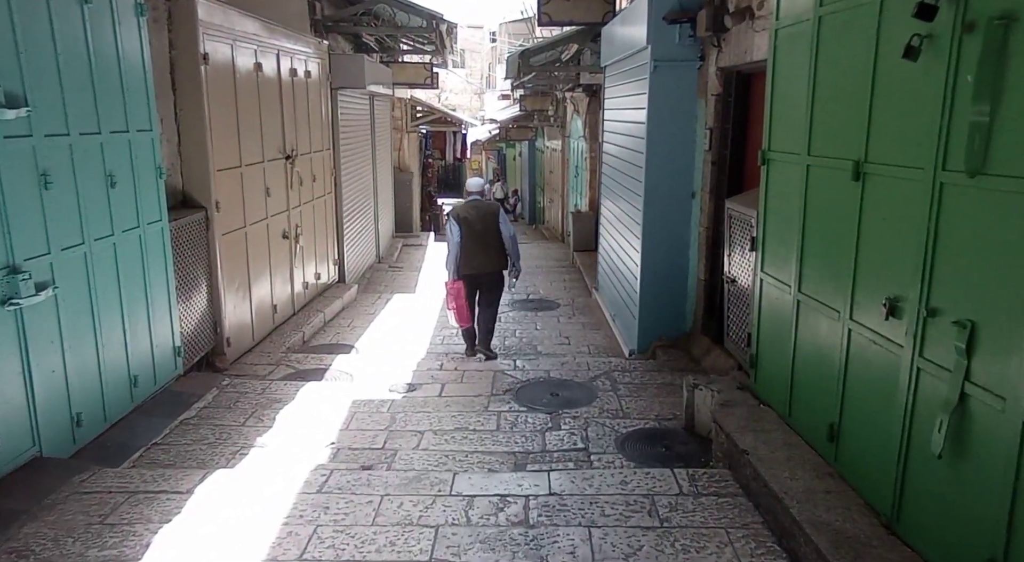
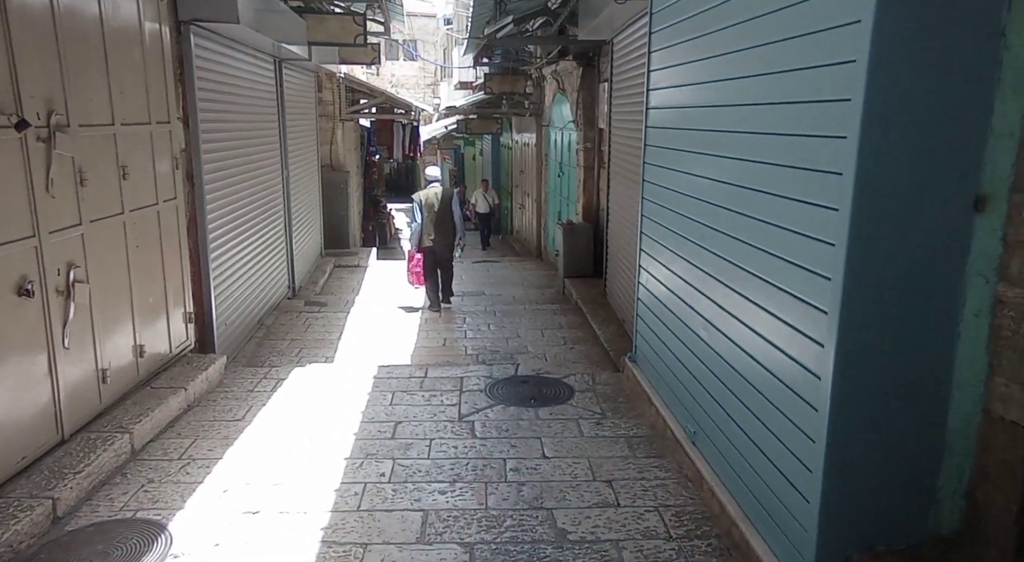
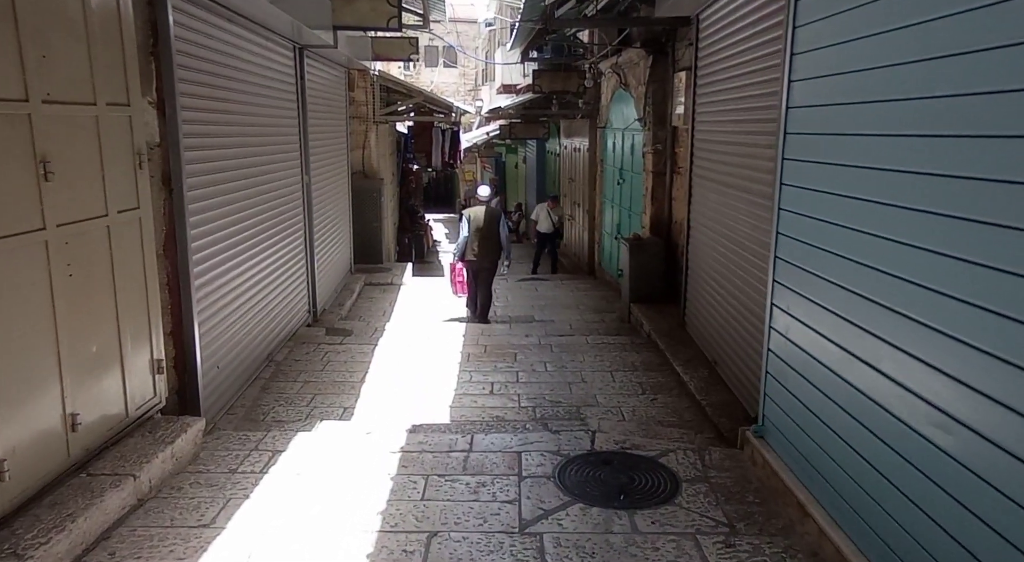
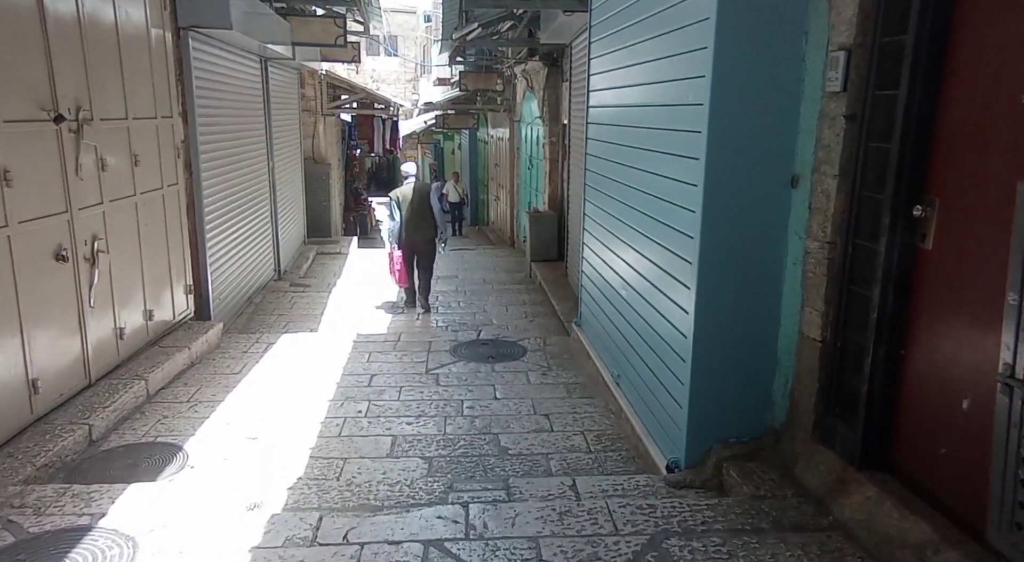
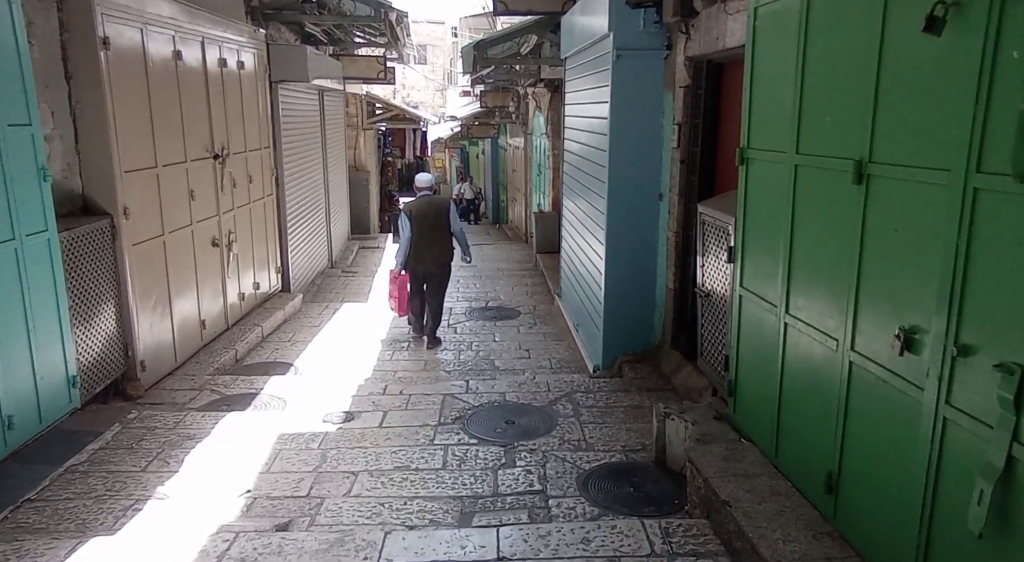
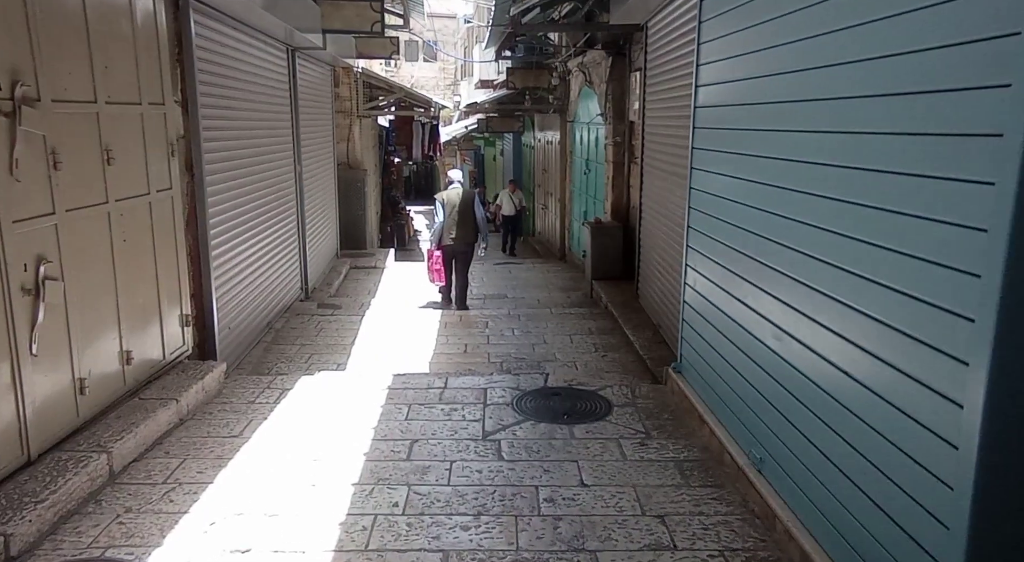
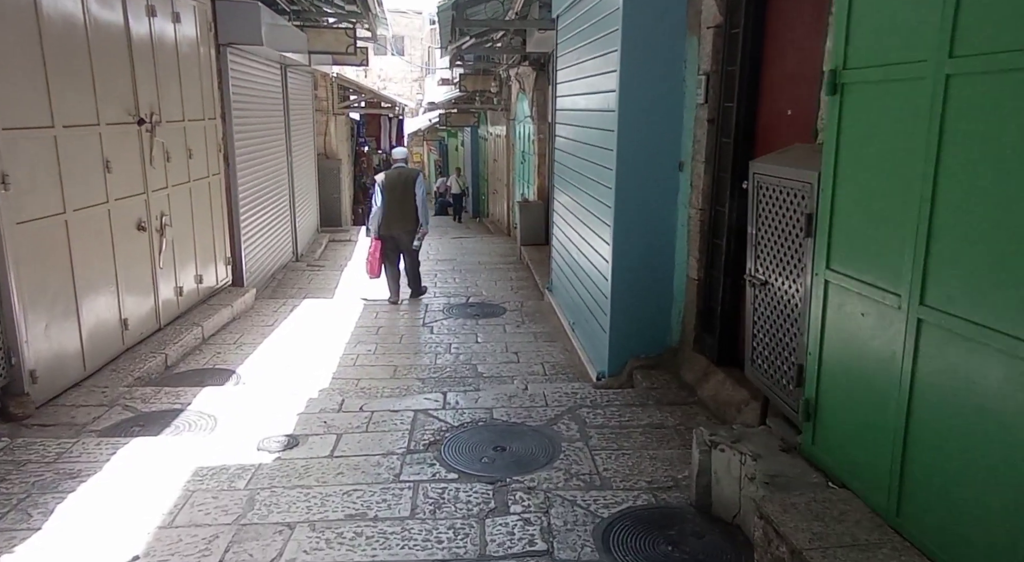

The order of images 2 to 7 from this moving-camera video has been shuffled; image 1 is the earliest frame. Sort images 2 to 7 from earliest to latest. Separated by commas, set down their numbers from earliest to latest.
5, 7, 4, 2, 6, 3
